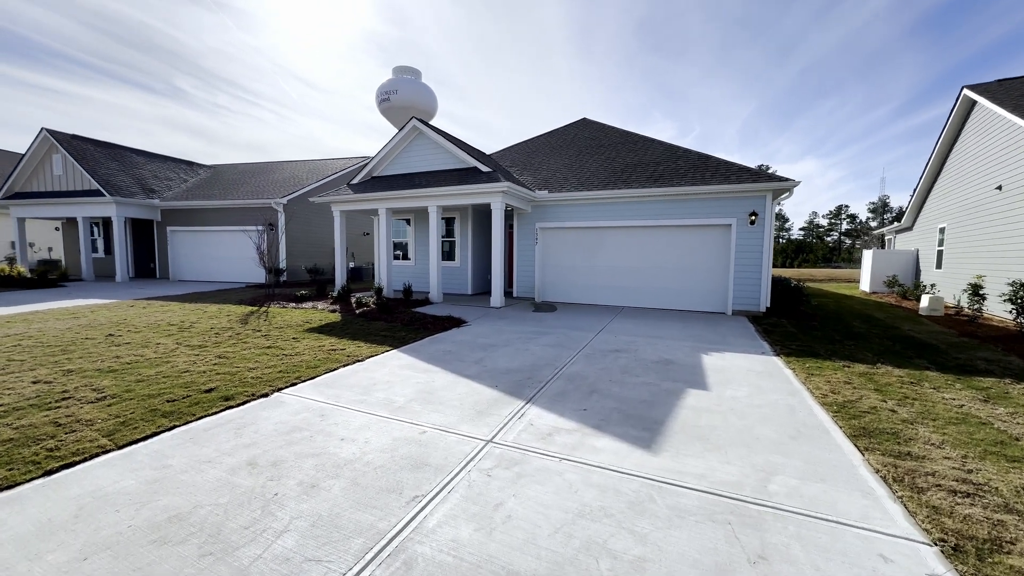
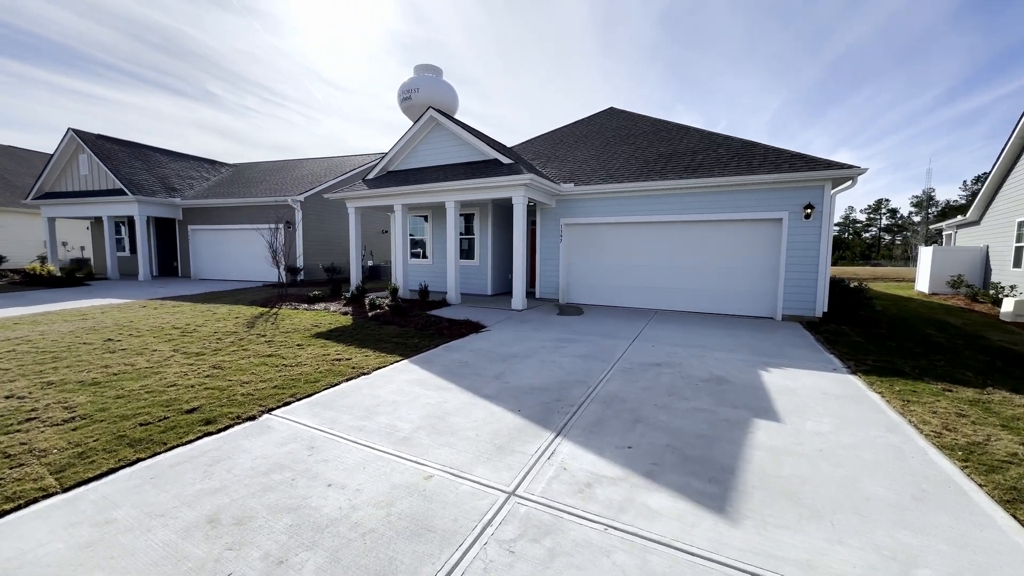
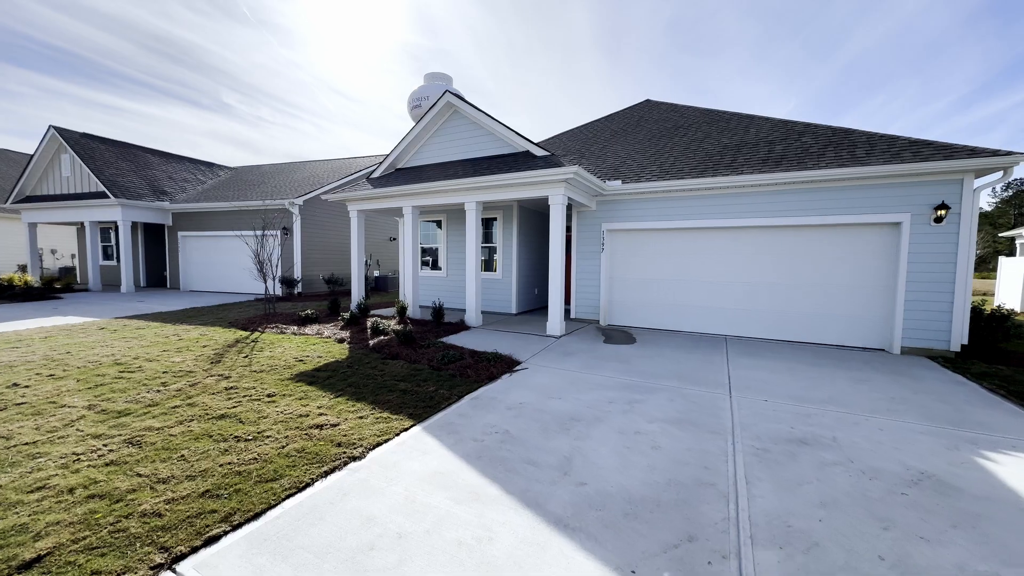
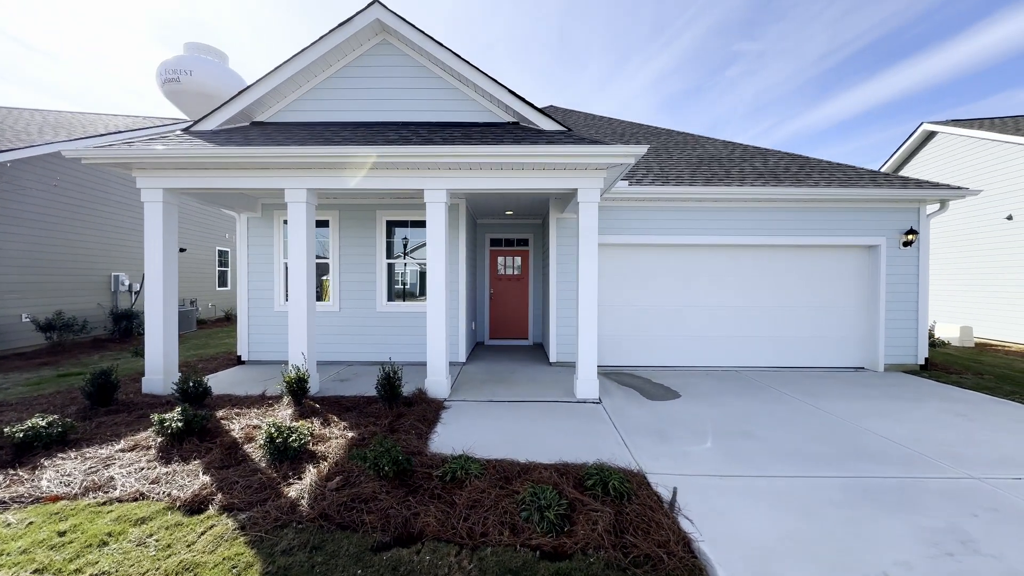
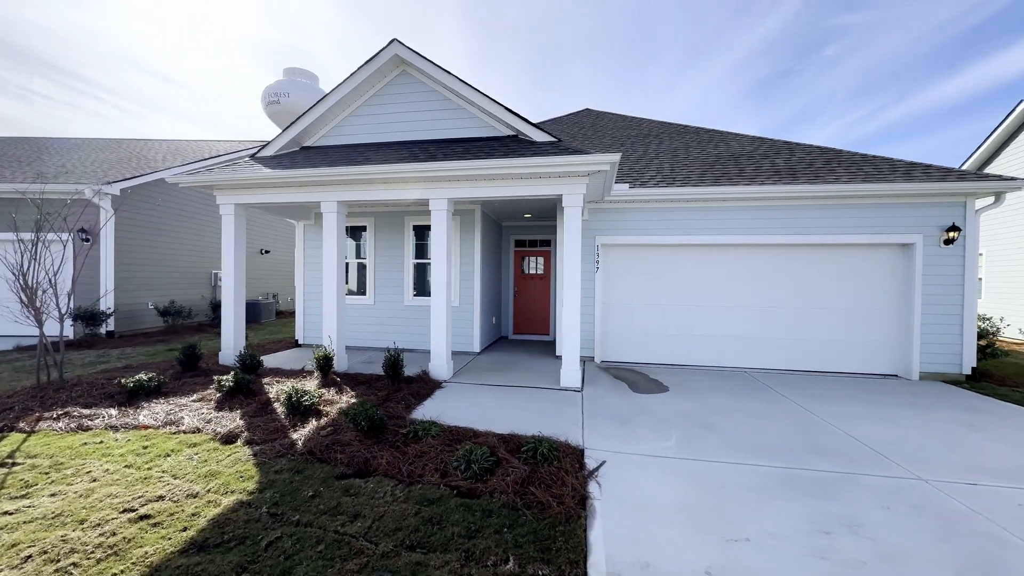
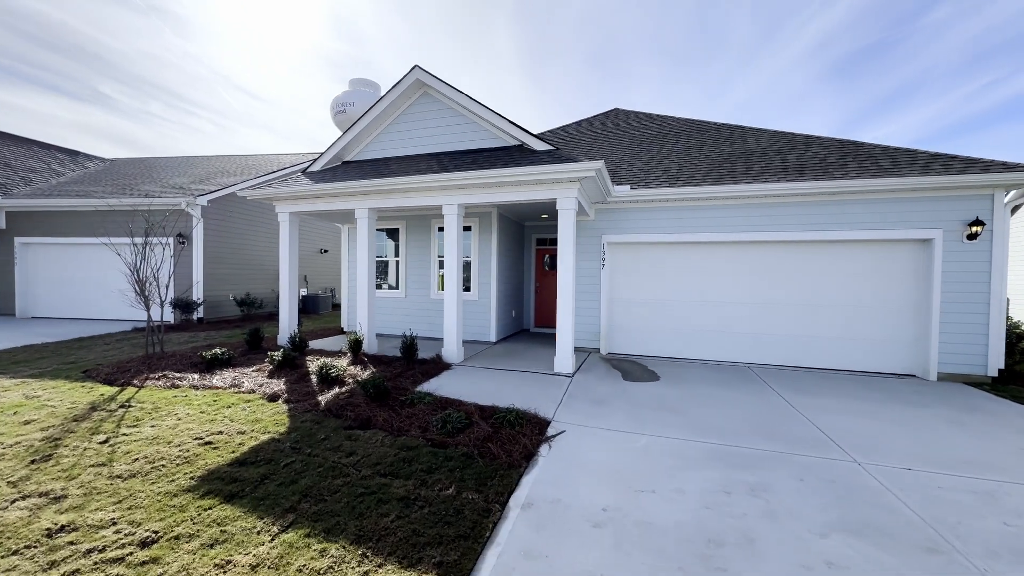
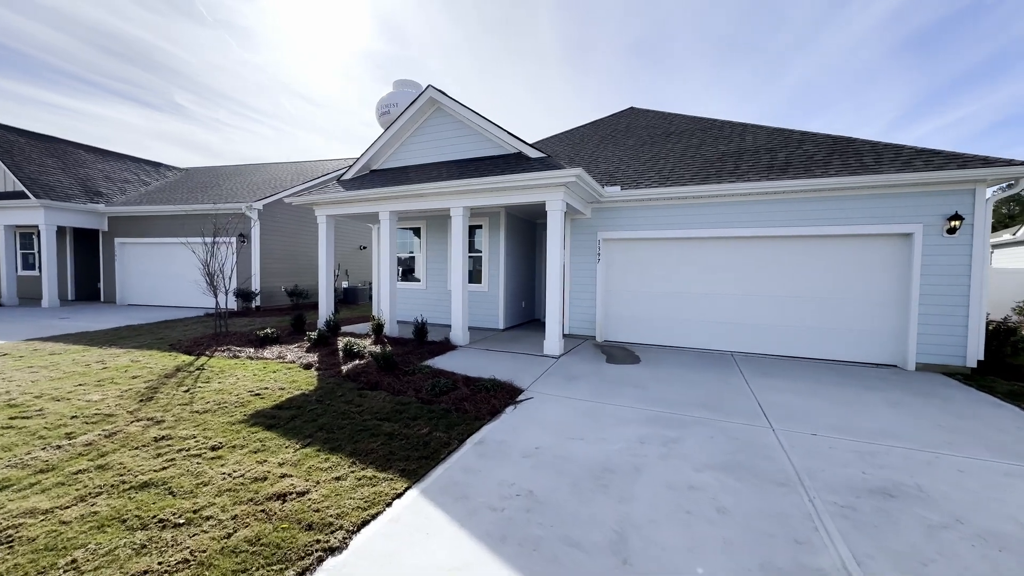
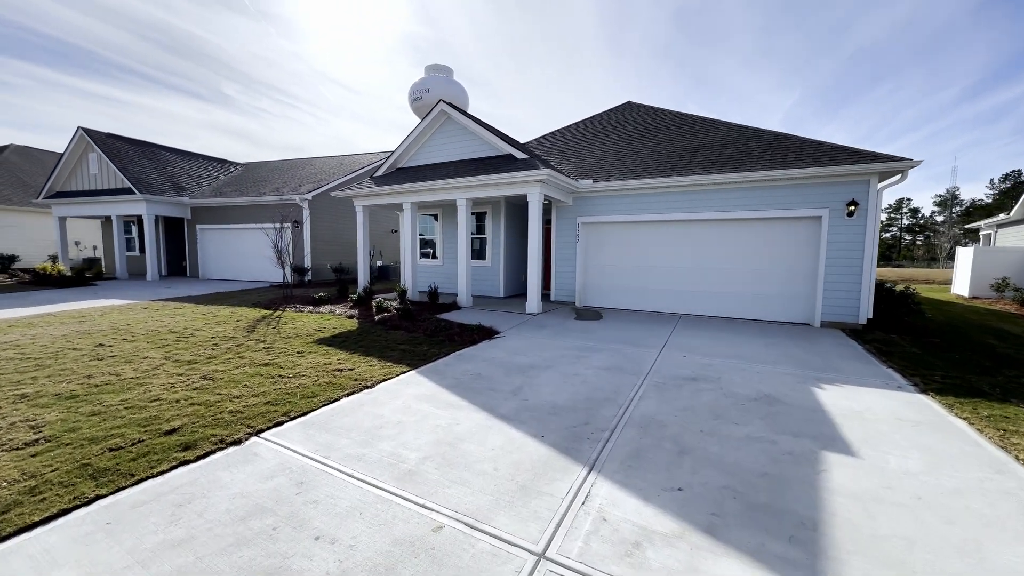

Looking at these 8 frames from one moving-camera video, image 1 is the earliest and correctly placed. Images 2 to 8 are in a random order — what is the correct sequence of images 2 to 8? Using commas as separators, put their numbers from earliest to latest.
2, 8, 3, 7, 6, 5, 4
